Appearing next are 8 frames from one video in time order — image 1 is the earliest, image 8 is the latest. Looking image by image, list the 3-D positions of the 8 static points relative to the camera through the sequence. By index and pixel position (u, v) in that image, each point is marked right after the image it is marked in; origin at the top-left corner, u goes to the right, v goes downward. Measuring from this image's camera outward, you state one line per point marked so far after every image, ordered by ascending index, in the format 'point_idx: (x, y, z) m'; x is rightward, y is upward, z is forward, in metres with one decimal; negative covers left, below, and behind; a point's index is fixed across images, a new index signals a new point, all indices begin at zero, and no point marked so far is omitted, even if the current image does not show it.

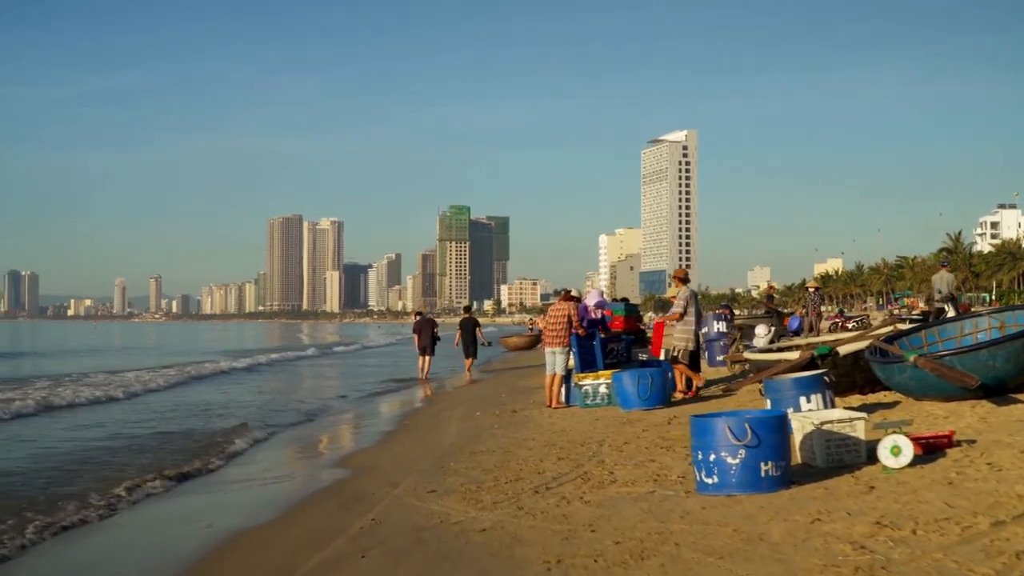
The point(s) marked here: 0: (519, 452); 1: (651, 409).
0: (+0.1, -1.8, +10.0) m
1: (+2.0, -1.7, +12.9) m
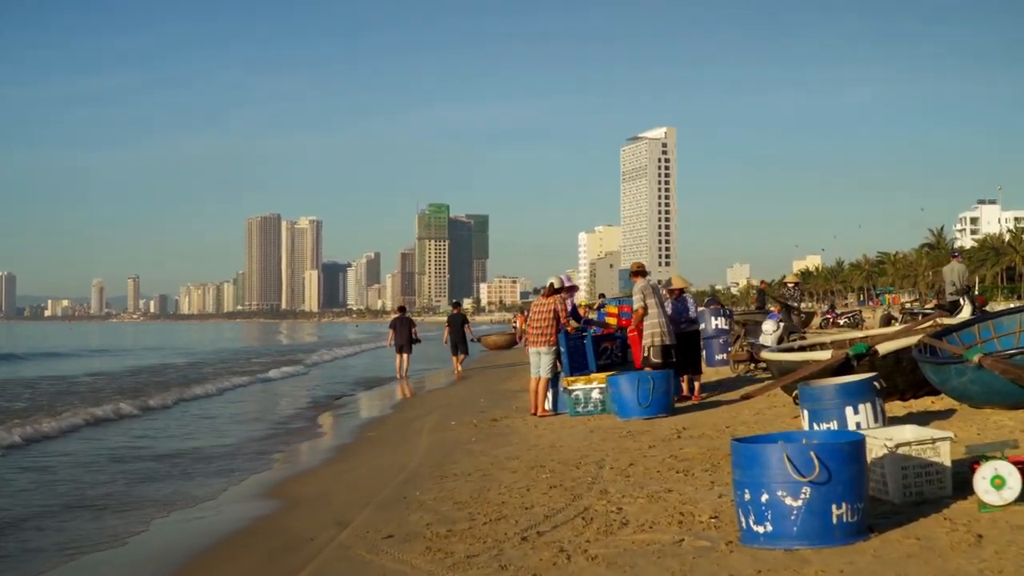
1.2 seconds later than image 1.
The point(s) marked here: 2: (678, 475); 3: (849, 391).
0: (-0.1, -1.7, +8.2) m
1: (+1.7, -1.6, +11.1) m
2: (+1.3, -1.5, +7.4) m
3: (+2.9, -0.9, +7.8) m
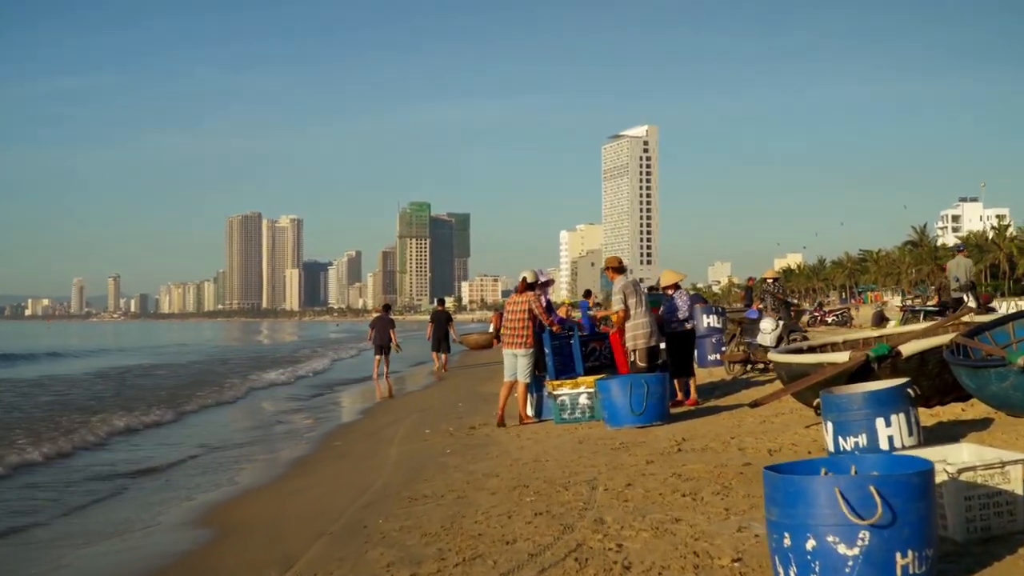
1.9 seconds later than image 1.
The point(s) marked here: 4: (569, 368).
0: (-0.3, -1.6, +7.1) m
1: (+1.5, -1.5, +10.1) m
2: (+1.2, -1.5, +6.3) m
3: (+2.7, -0.8, +6.7) m
4: (+0.7, -1.0, +11.3) m
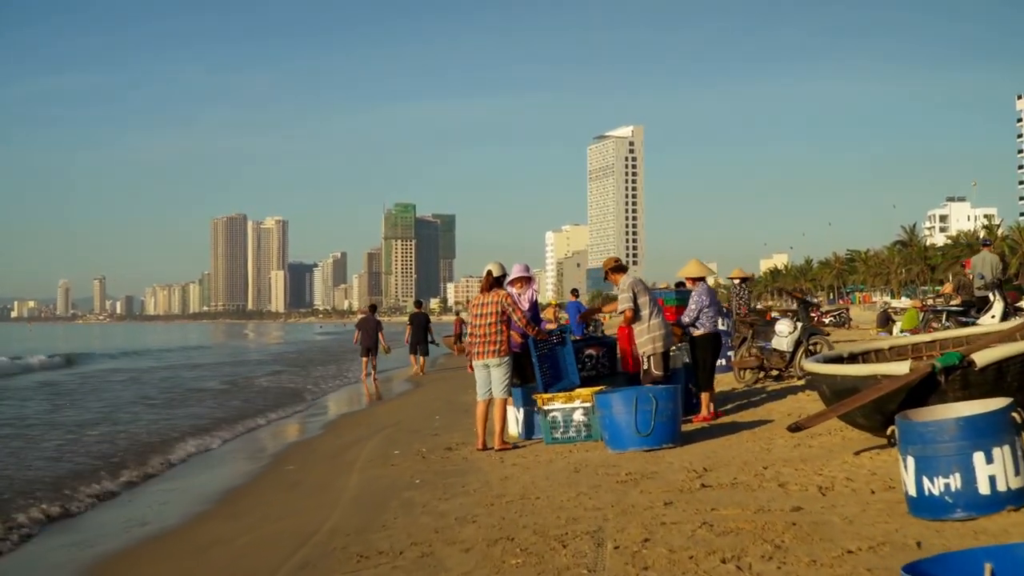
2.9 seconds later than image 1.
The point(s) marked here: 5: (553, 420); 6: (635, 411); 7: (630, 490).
0: (-0.4, -1.6, +5.4) m
1: (+1.3, -1.5, +8.4) m
2: (+1.1, -1.4, +4.6) m
3: (+2.6, -0.8, +5.1) m
4: (+0.5, -1.0, +9.6) m
5: (+0.4, -1.3, +9.3) m
6: (+1.1, -1.1, +8.4) m
7: (+0.9, -1.5, +6.6) m
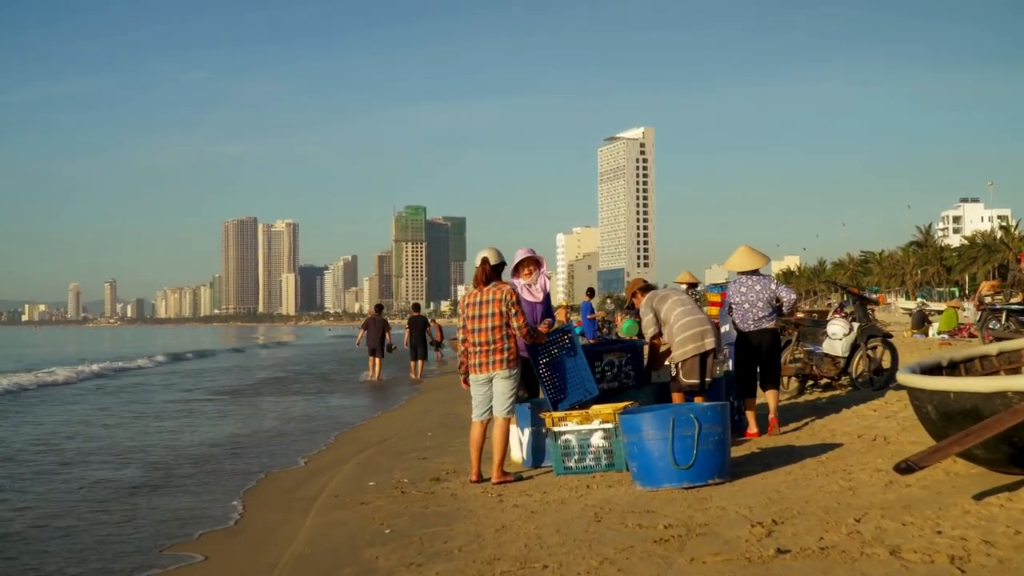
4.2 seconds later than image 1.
0: (-0.4, -1.5, +3.5) m
1: (+1.3, -1.4, +6.5) m
2: (+1.0, -1.3, +2.7) m
3: (+2.6, -0.7, +3.1) m
4: (+0.5, -0.9, +7.7) m
5: (+0.4, -1.3, +7.4) m
6: (+1.1, -1.0, +6.5) m
7: (+0.8, -1.4, +4.7) m
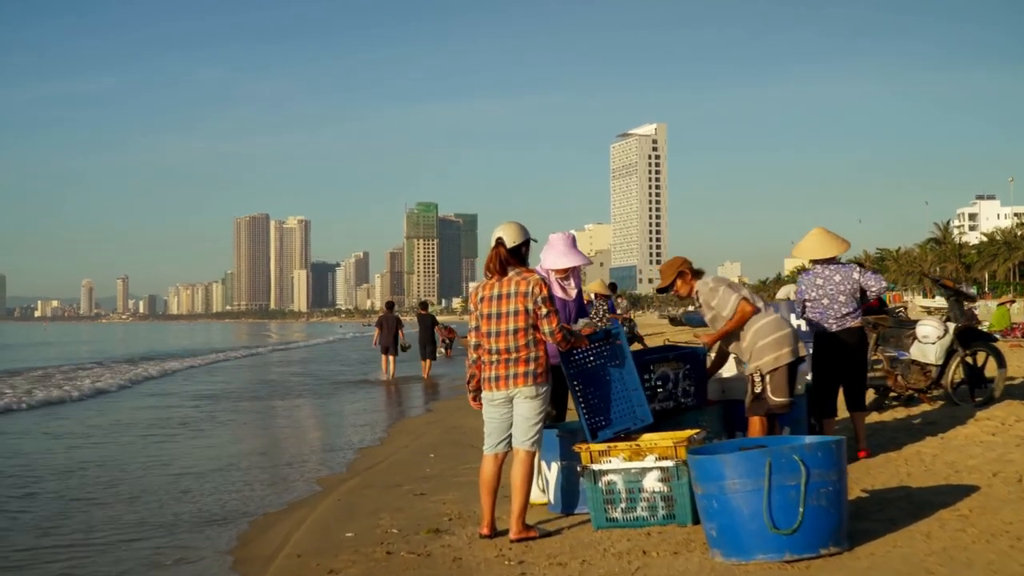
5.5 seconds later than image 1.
0: (-0.3, -1.5, +1.6) m
1: (+1.5, -1.3, +4.5) m
2: (+1.1, -1.3, +0.8) m
3: (+2.7, -0.6, +1.2) m
4: (+0.6, -0.8, +5.8) m
5: (+0.6, -1.2, +5.5) m
6: (+1.3, -1.0, +4.5) m
7: (+1.0, -1.3, +2.8) m
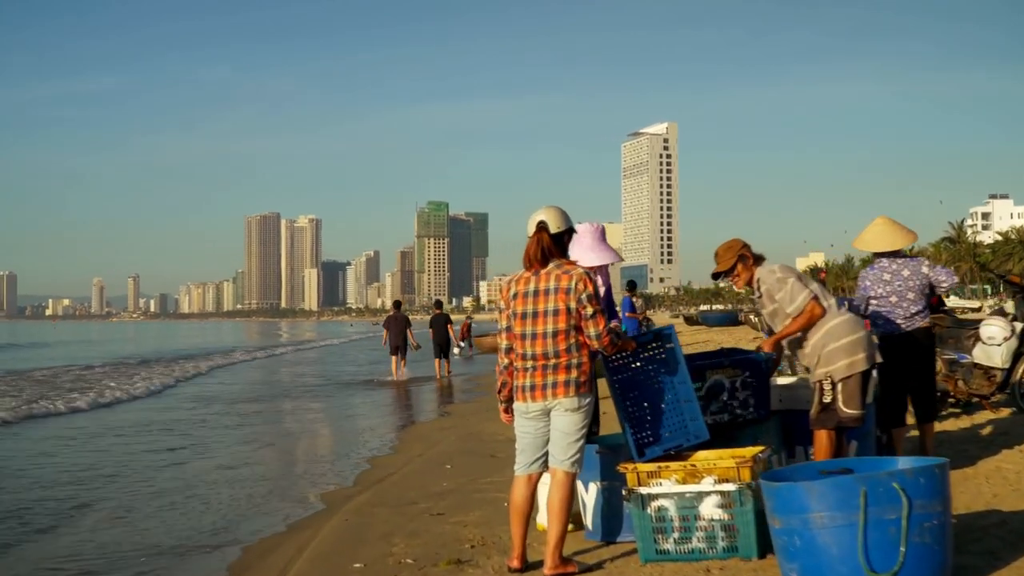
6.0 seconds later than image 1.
0: (-0.2, -1.4, +0.8) m
1: (+1.6, -1.3, +3.7) m
2: (+1.3, -1.2, 0.0) m
3: (+2.8, -0.6, +0.4) m
4: (+0.8, -0.8, +5.0) m
5: (+0.8, -1.2, +4.7) m
6: (+1.5, -1.0, +3.7) m
7: (+1.1, -1.3, +2.0) m
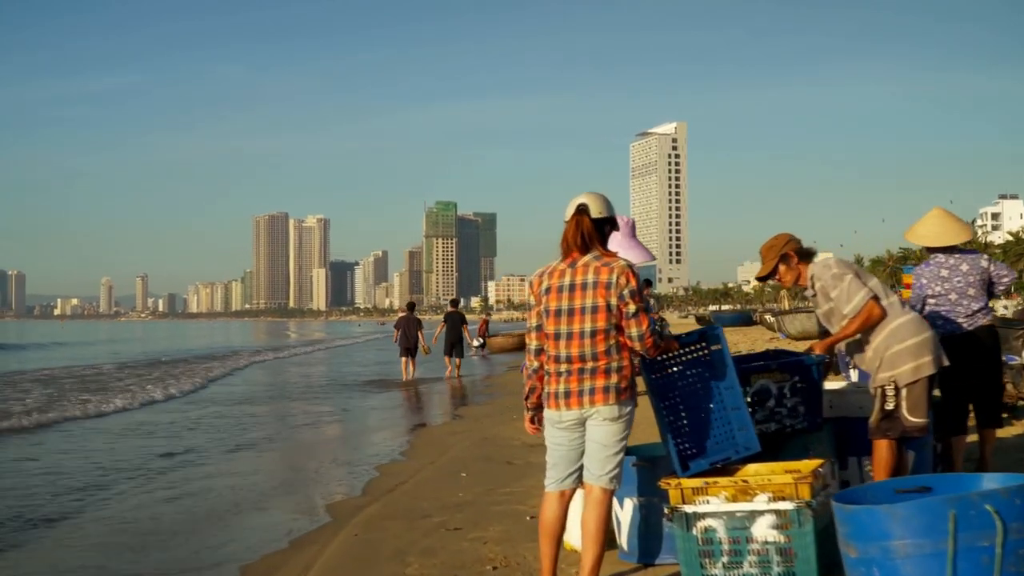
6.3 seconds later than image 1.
0: (-0.1, -1.4, +0.3) m
1: (+1.8, -1.3, +3.2) m
2: (+1.4, -1.2, -0.6) m
3: (+2.9, -0.6, -0.2) m
4: (+1.0, -0.8, +4.5) m
5: (+0.9, -1.2, +4.2) m
6: (+1.6, -0.9, +3.2) m
7: (+1.2, -1.3, +1.5) m
